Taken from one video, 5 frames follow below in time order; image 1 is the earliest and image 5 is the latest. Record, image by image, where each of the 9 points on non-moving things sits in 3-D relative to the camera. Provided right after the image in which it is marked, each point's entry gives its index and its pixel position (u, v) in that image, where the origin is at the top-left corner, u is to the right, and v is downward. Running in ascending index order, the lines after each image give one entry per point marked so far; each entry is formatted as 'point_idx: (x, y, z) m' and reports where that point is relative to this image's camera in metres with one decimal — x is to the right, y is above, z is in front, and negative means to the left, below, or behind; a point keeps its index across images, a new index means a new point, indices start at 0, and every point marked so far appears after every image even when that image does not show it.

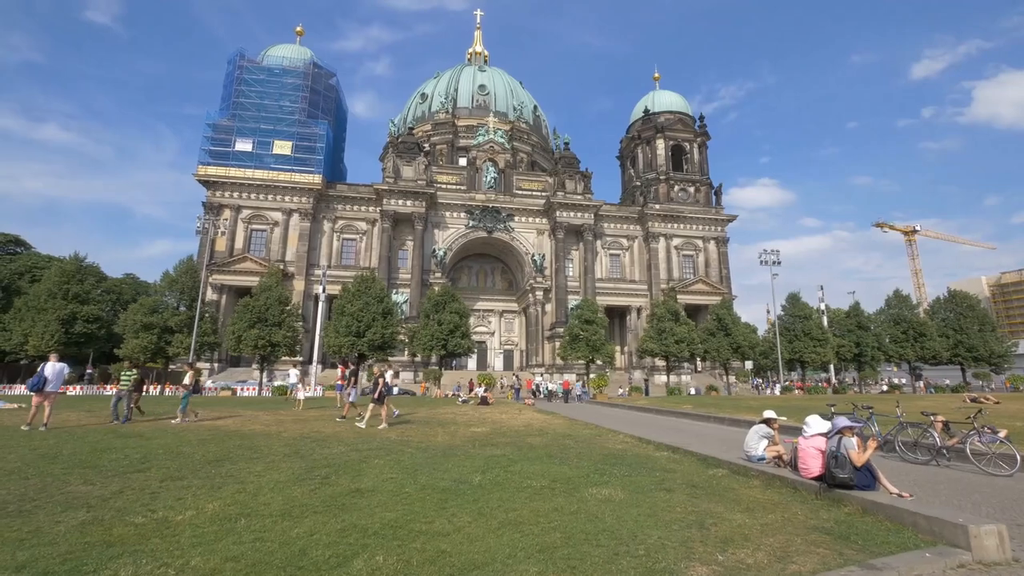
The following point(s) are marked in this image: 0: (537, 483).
0: (+0.4, -3.0, +7.9) m
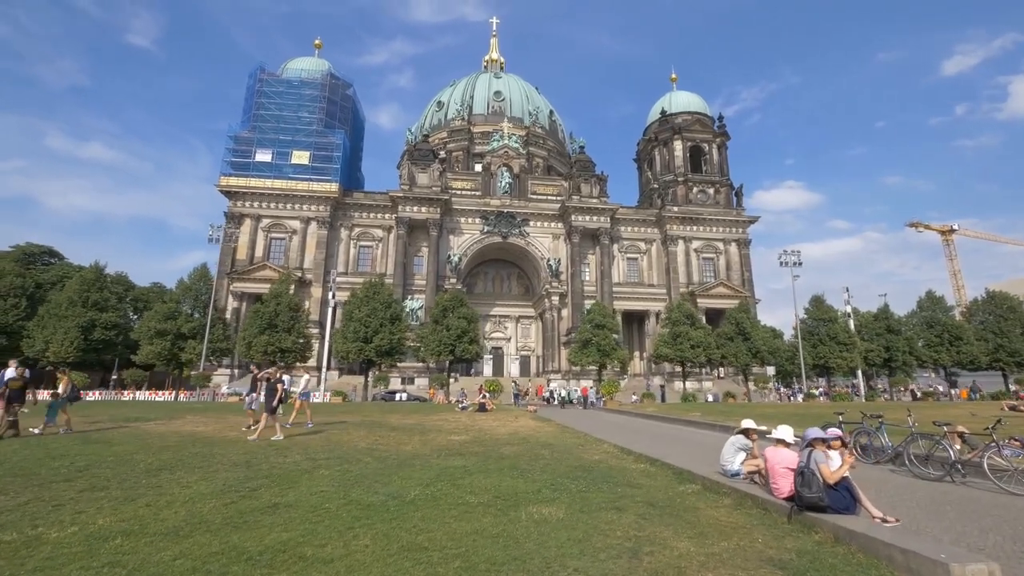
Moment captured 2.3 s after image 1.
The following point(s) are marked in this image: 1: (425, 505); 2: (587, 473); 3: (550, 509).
0: (-0.5, -2.9, +7.1) m
1: (-1.1, -2.8, +6.8) m
2: (+1.3, -3.2, +9.1) m
3: (+0.5, -2.8, +6.6) m
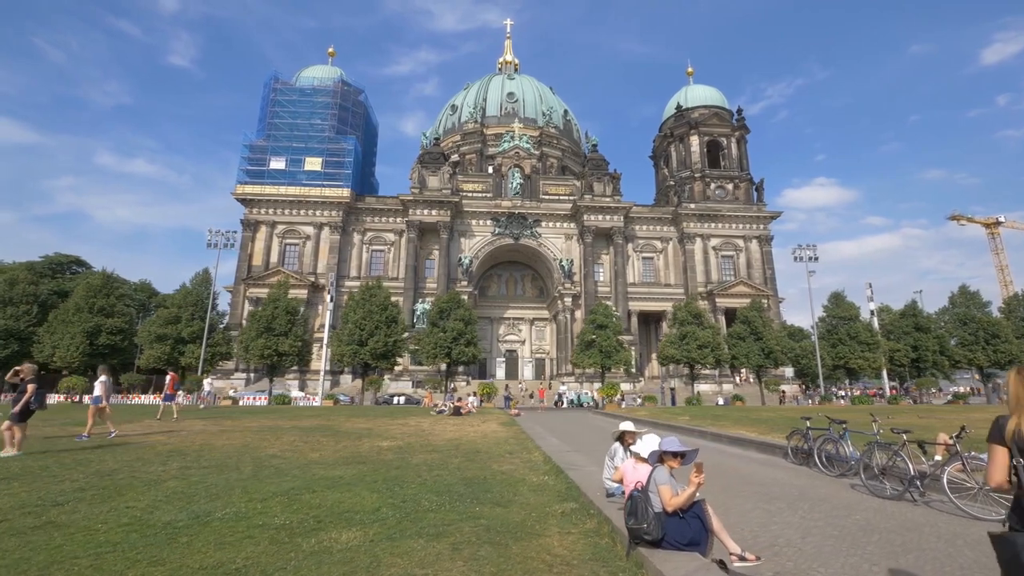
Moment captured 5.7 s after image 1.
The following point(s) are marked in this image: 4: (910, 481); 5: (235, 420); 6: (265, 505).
0: (-2.5, -2.6, +5.9) m
1: (-3.2, -2.6, +5.6) m
2: (-0.7, -2.9, +7.8) m
3: (-1.7, -2.5, +5.3) m
4: (+5.7, -2.8, +7.5) m
5: (-10.3, -4.9, +19.5) m
6: (-3.1, -2.7, +6.6) m
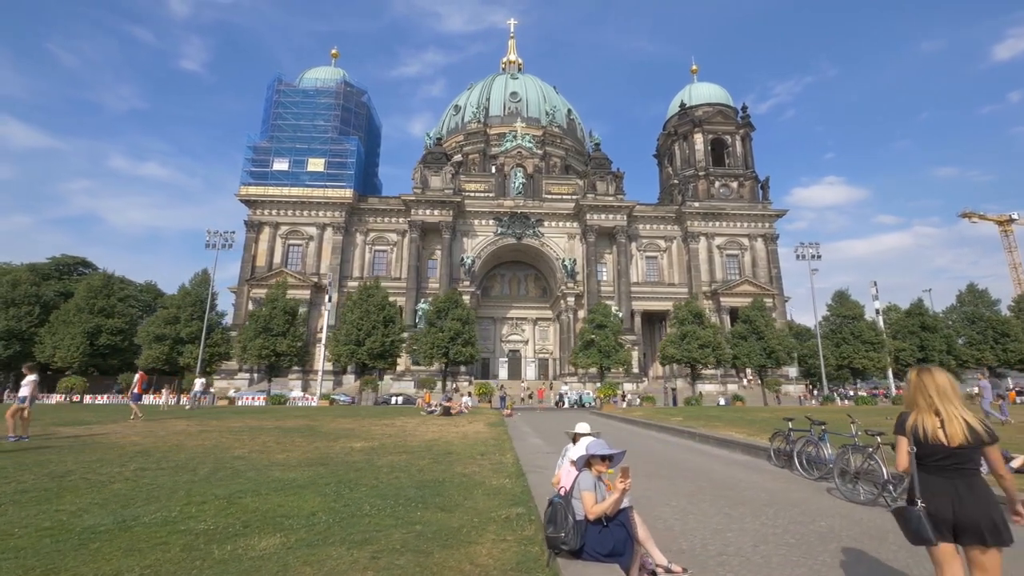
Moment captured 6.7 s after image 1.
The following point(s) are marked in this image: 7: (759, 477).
0: (-3.2, -2.6, +5.7) m
1: (-3.9, -2.5, +5.4) m
2: (-1.3, -2.9, +7.5) m
3: (-2.3, -2.4, +5.0) m
4: (+5.1, -2.7, +7.1) m
5: (-10.8, -4.9, +19.3) m
6: (-3.8, -2.7, +6.3) m
7: (+4.6, -3.6, +9.9) m
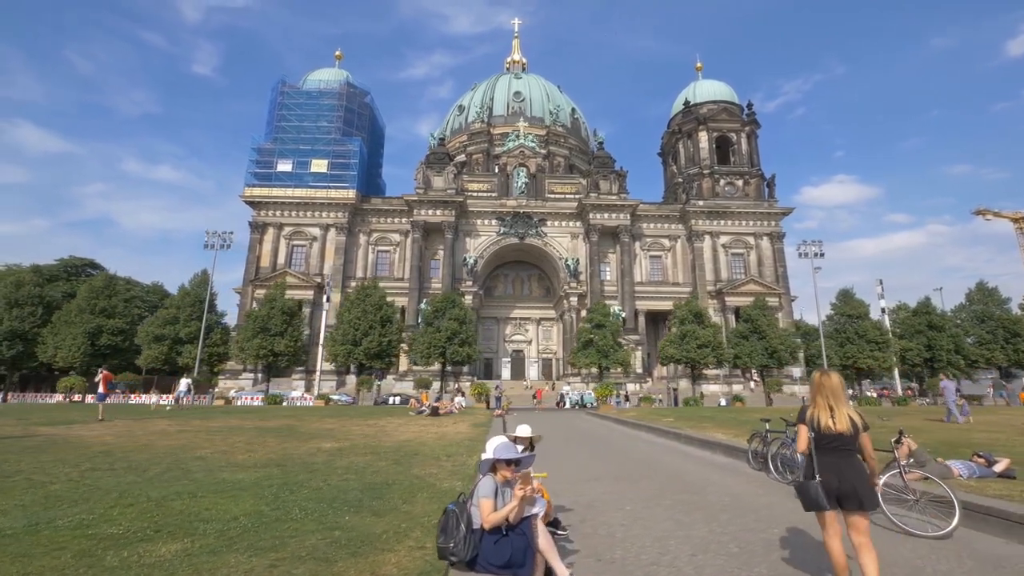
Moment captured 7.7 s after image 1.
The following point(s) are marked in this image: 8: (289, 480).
0: (-4.0, -2.5, +5.4) m
1: (-4.7, -2.4, +5.1) m
2: (-2.0, -2.8, +7.2) m
3: (-3.1, -2.4, +4.7) m
4: (+4.3, -2.6, +6.7) m
5: (-11.3, -4.8, +19.2) m
6: (-4.5, -2.6, +6.1) m
7: (+4.0, -3.5, +9.5) m
8: (-3.4, -3.0, +8.1) m
